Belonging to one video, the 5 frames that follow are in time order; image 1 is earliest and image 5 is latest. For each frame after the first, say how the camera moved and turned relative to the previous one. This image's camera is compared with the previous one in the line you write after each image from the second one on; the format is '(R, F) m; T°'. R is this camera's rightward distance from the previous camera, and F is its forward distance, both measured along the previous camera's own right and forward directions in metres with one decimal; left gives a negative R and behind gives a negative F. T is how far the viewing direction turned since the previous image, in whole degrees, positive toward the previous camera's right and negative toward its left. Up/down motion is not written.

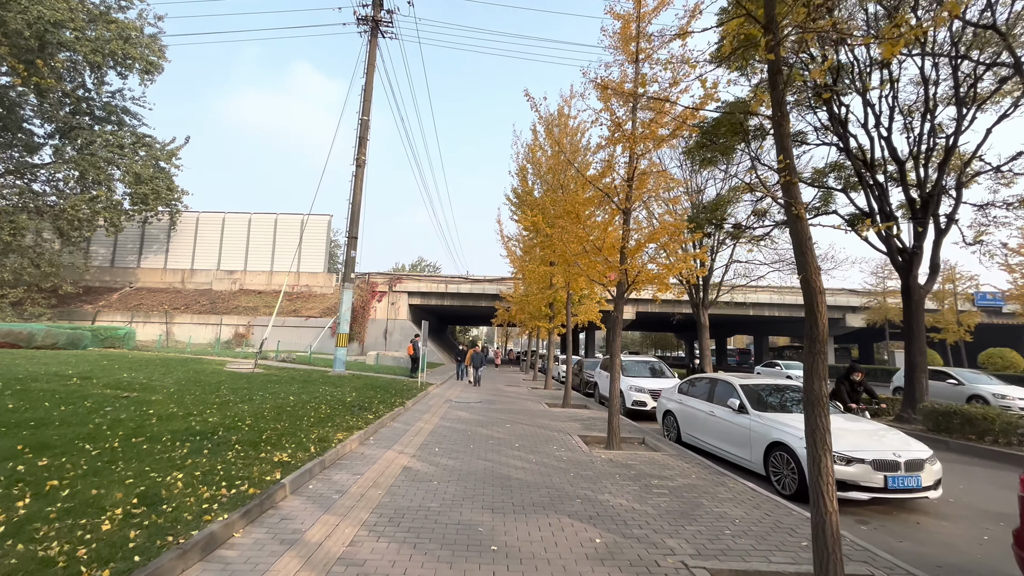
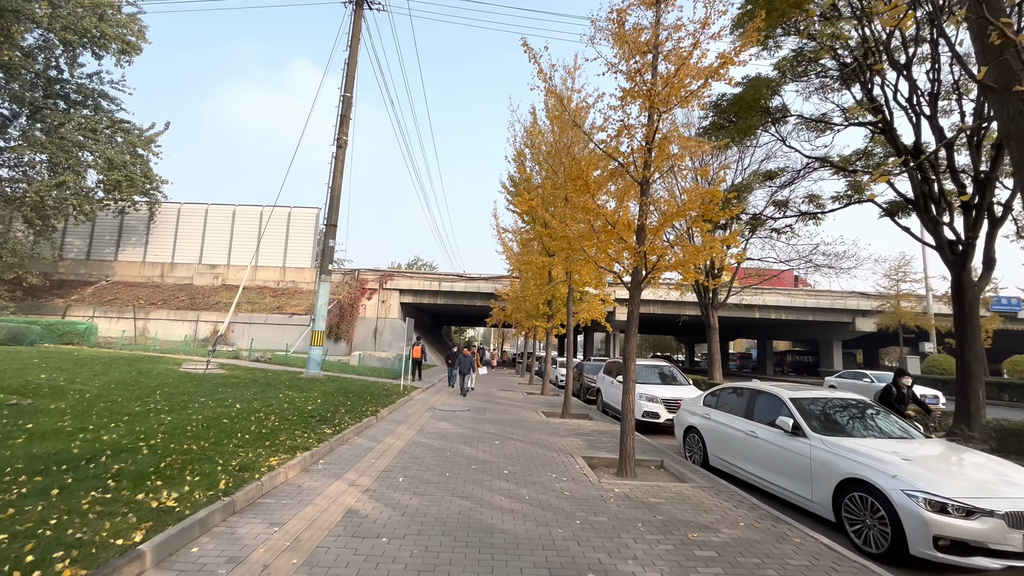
(+0.1, +1.7) m; 0°
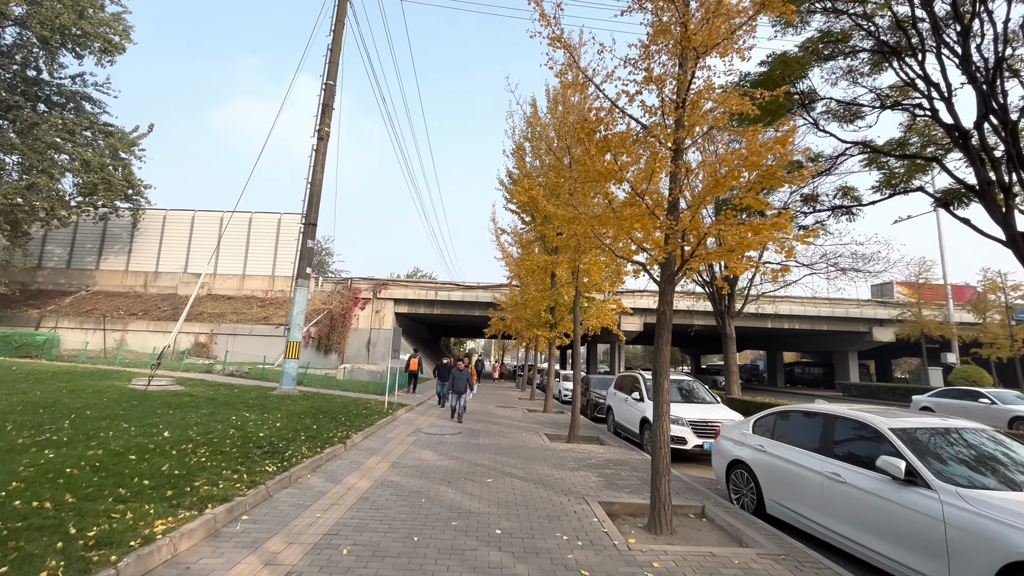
(+0.1, +1.7) m; 0°
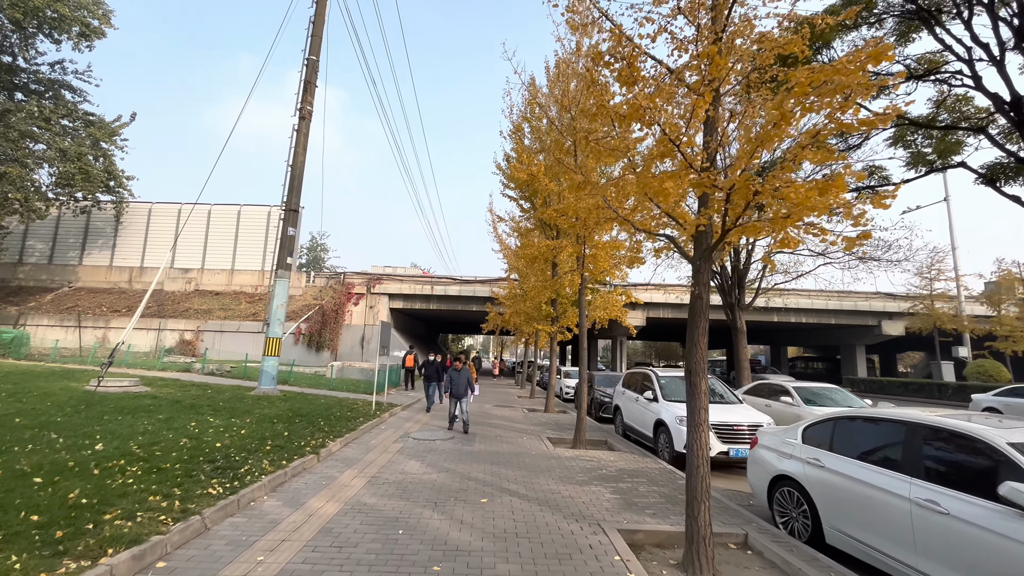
(0.0, +1.1) m; 0°
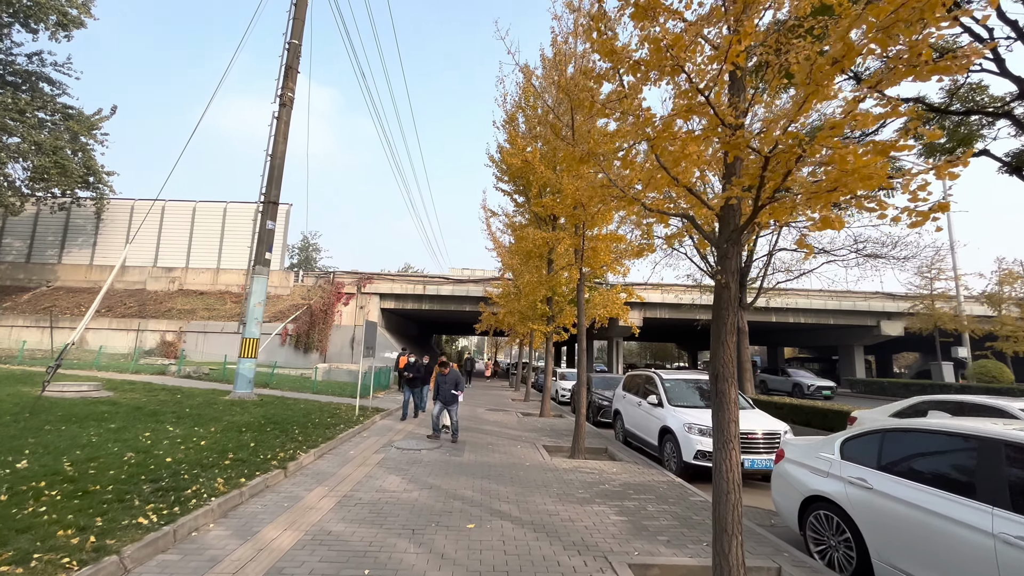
(0.0, +0.8) m; +1°
